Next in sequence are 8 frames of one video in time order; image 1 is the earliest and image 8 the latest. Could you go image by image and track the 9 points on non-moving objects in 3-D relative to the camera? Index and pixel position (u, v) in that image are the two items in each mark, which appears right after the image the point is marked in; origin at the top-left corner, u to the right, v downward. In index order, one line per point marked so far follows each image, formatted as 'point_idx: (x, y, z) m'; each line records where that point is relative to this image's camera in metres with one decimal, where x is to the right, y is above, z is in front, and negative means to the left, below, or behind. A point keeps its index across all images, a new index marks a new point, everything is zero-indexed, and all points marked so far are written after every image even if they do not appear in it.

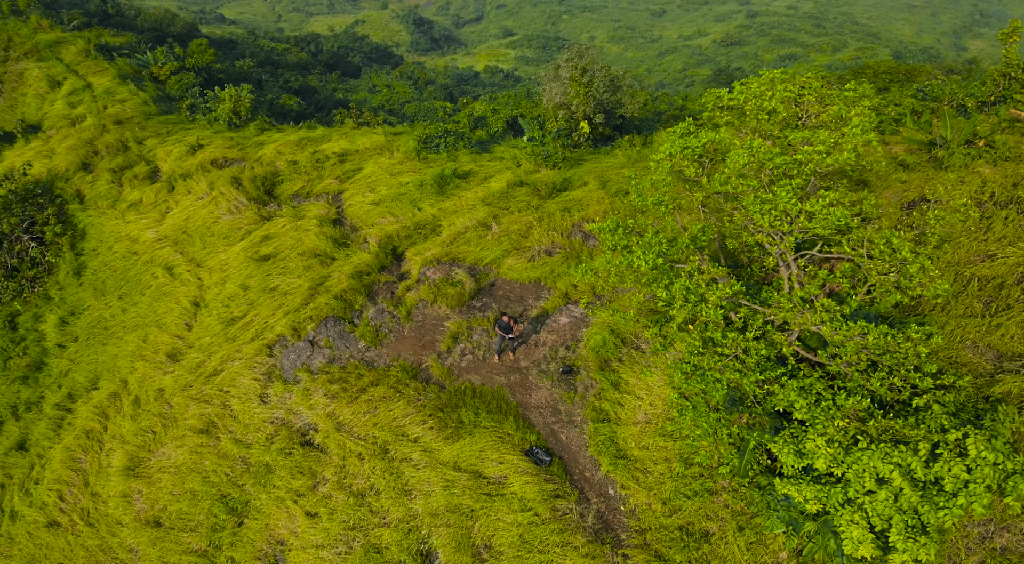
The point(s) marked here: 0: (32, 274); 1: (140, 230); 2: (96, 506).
0: (-14.4, +0.2, +19.7) m
1: (-11.3, +1.6, +19.7) m
2: (-8.6, -4.4, +13.0) m
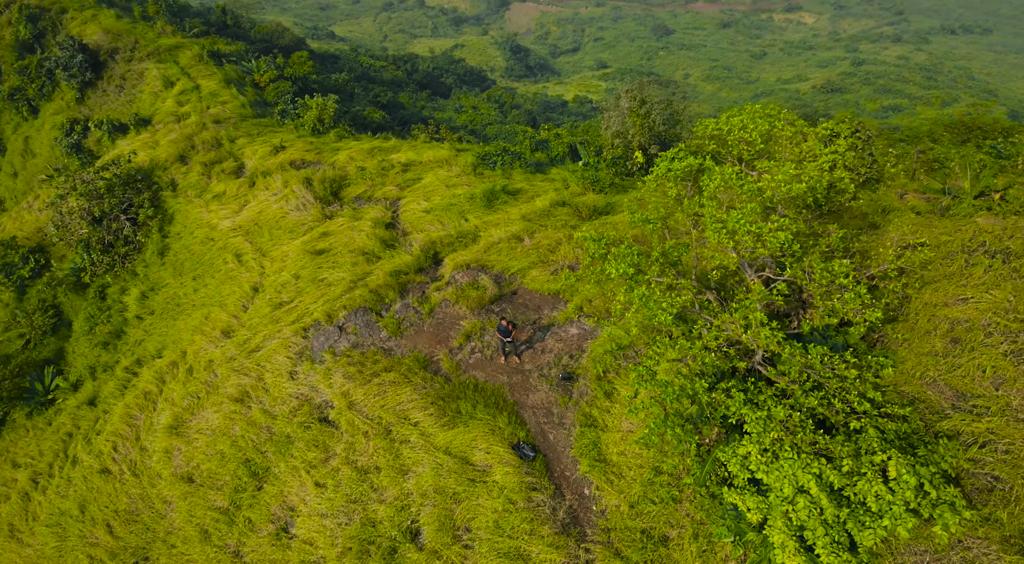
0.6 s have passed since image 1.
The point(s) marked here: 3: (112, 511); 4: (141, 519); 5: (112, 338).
0: (-12.9, +1.0, +21.8) m
1: (-9.7, +2.1, +21.5) m
2: (-8.4, -3.8, +14.4) m
3: (-8.8, -4.9, +14.0) m
4: (-8.1, -4.9, +13.7) m
5: (-12.6, -1.8, +20.7) m
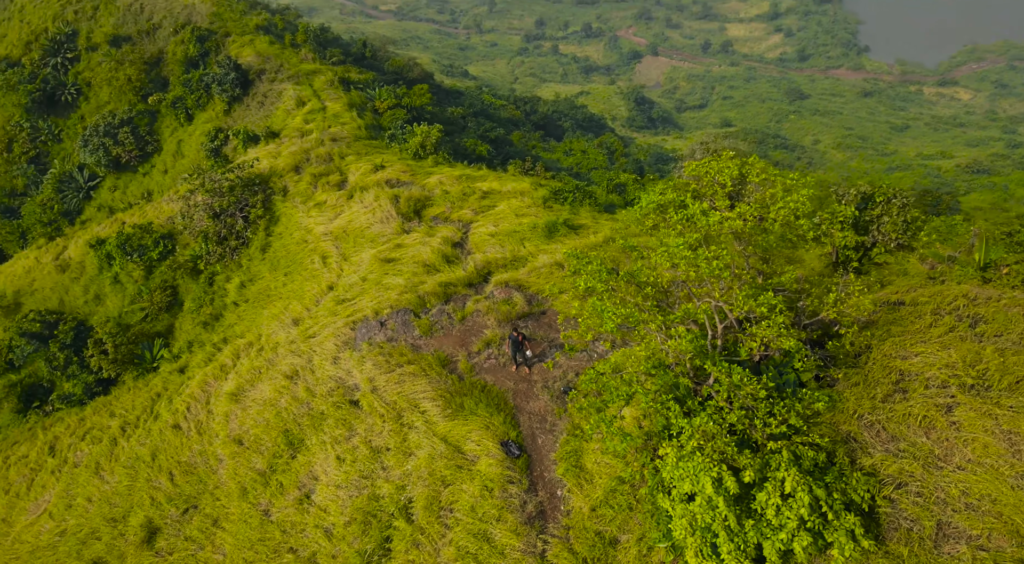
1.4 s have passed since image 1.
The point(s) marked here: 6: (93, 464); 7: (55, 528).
0: (-10.4, +1.4, +24.5) m
1: (-7.2, +2.2, +23.8) m
2: (-7.7, -3.4, +16.2) m
3: (-8.3, -4.3, +15.8) m
4: (-7.7, -4.4, +15.5) m
5: (-10.7, -1.3, +23.3) m
6: (-10.9, -4.8, +17.1) m
7: (-11.5, -6.1, +16.4) m
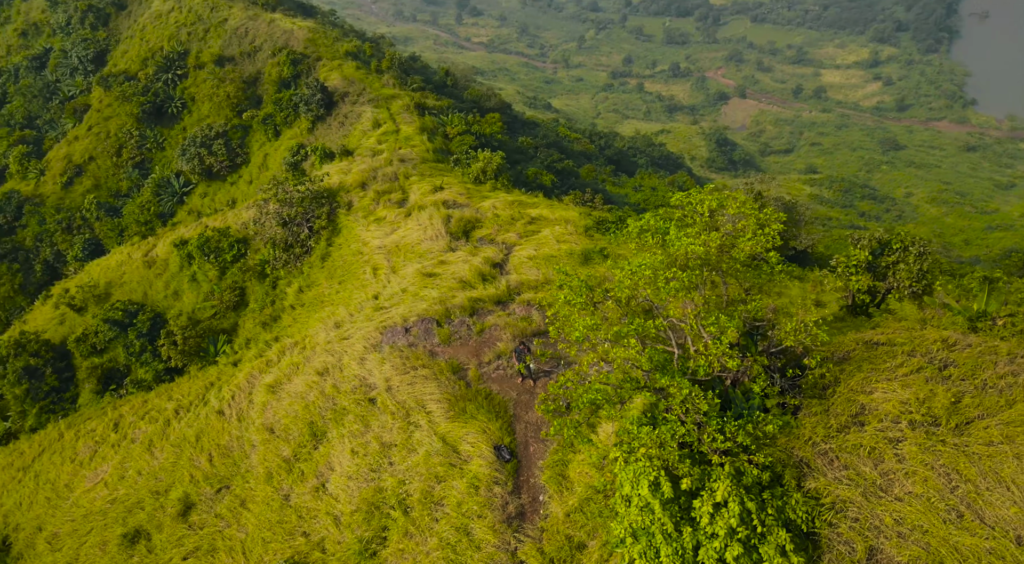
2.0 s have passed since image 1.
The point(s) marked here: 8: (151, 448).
0: (-8.5, +1.2, +26.1) m
1: (-5.4, +1.7, +25.2) m
2: (-7.1, -3.4, +17.4) m
3: (-7.8, -4.2, +17.1) m
4: (-7.2, -4.4, +16.6) m
5: (-9.2, -1.4, +24.8) m
6: (-10.3, -4.5, +18.6) m
7: (-11.1, -5.8, +17.8) m
8: (-10.2, -4.6, +18.4) m
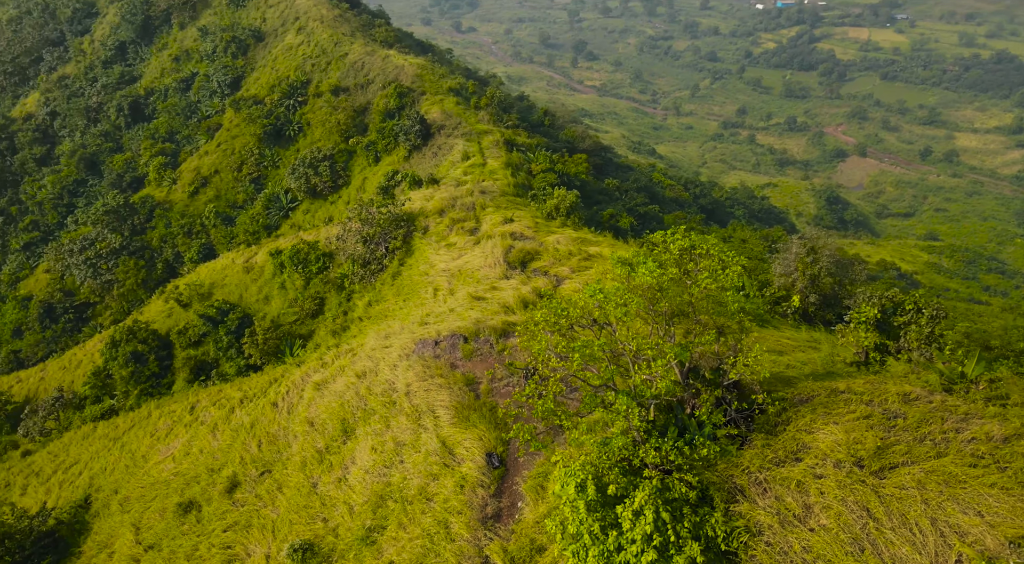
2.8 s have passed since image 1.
0: (-6.0, +0.6, +28.0) m
1: (-2.9, +0.9, +26.6) m
2: (-6.2, -3.5, +18.9) m
3: (-7.0, -4.3, +18.7) m
4: (-6.5, -4.5, +18.1) m
5: (-7.0, -1.9, +26.7) m
6: (-9.3, -4.5, +20.5) m
7: (-10.3, -5.6, +19.8) m
8: (-9.2, -4.6, +20.3) m
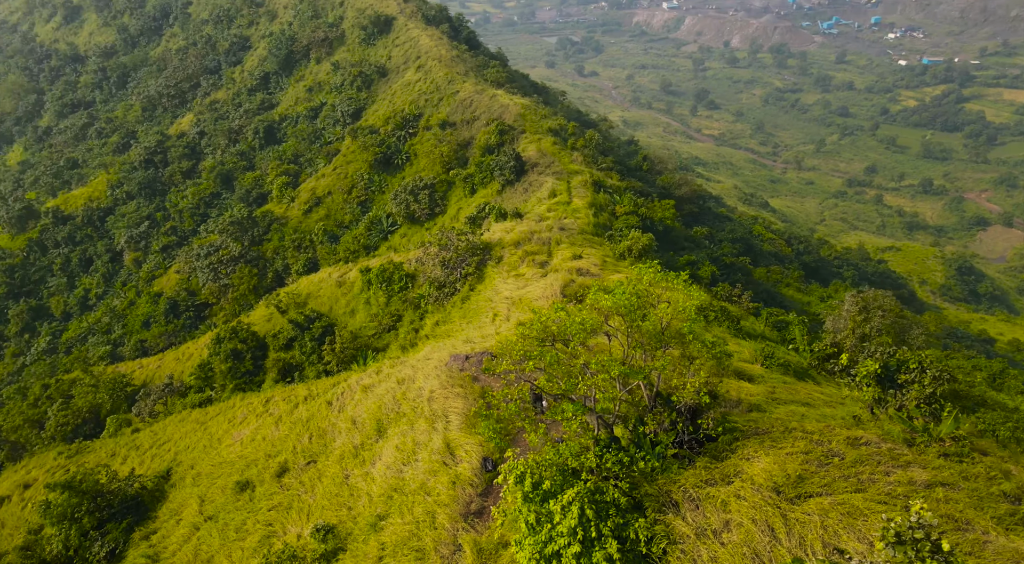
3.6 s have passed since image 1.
0: (-3.0, -0.4, +29.6) m
1: (-0.2, -0.3, +27.8) m
2: (-5.0, -3.9, +20.5) m
3: (-5.9, -4.6, +20.3) m
4: (-5.5, -4.7, +19.7) m
5: (-4.5, -2.7, +28.4) m
6: (-8.0, -4.6, +22.5) m
7: (-9.1, -5.7, +21.9) m
8: (-7.9, -4.8, +22.3) m
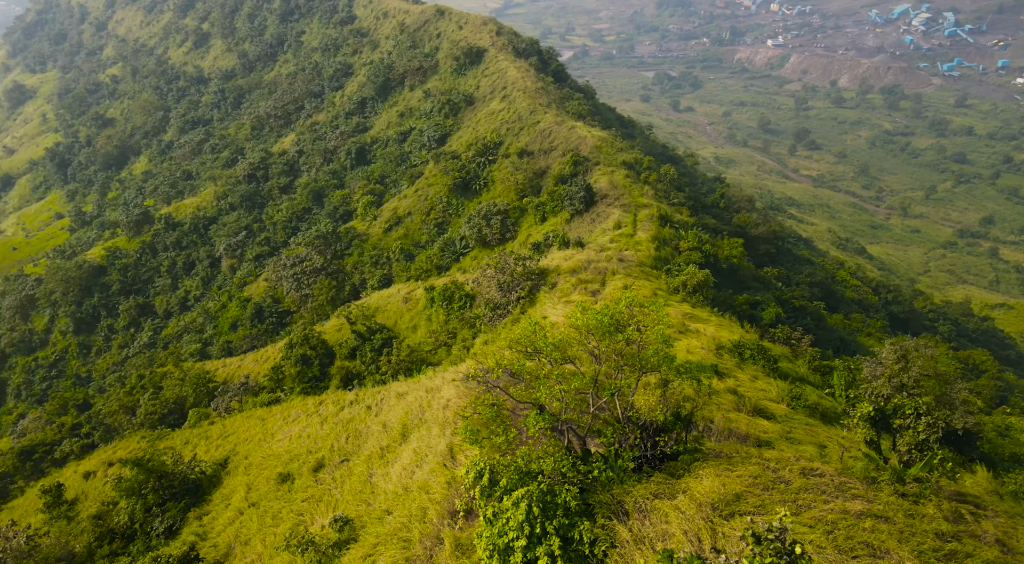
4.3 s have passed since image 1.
0: (-0.7, -1.4, +30.5) m
1: (+1.9, -1.4, +28.4) m
2: (-3.9, -4.3, +21.6) m
3: (-5.0, -4.9, +21.5) m
4: (-4.6, -5.1, +20.8) m
5: (-2.5, -3.5, +29.4) m
6: (-6.7, -5.0, +23.9) m
7: (-8.0, -5.9, +23.4) m
8: (-6.7, -5.1, +23.6) m
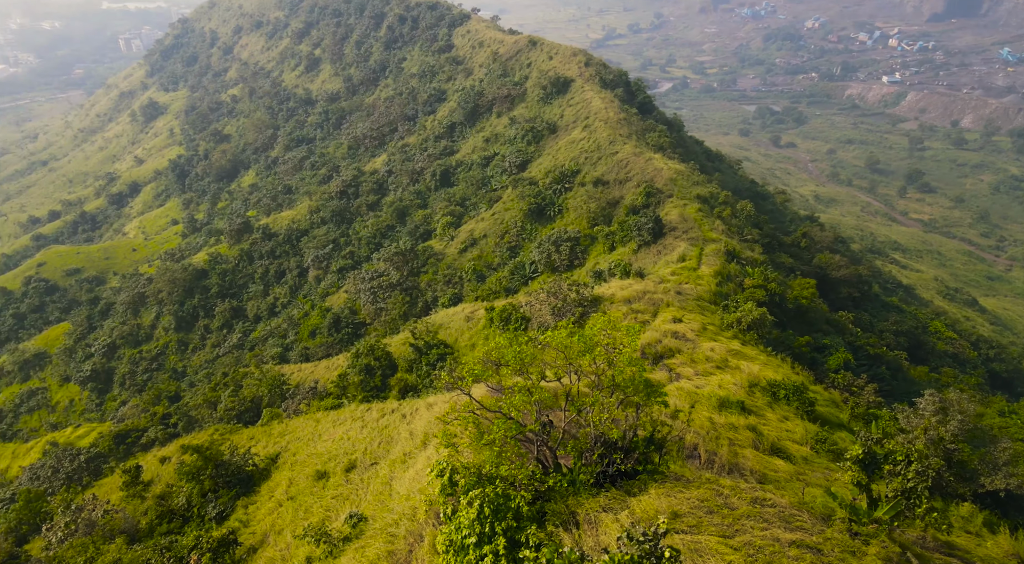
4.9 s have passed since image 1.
0: (+1.6, -2.5, +31.0) m
1: (+3.9, -2.6, +28.5) m
2: (-2.9, -4.8, +22.4) m
3: (-4.0, -5.4, +22.4) m
4: (-3.7, -5.5, +21.7) m
5: (-0.5, -4.5, +29.9) m
6: (-5.4, -5.4, +25.0) m
7: (-6.8, -6.2, +24.6) m
8: (-5.4, -5.5, +24.7) m
